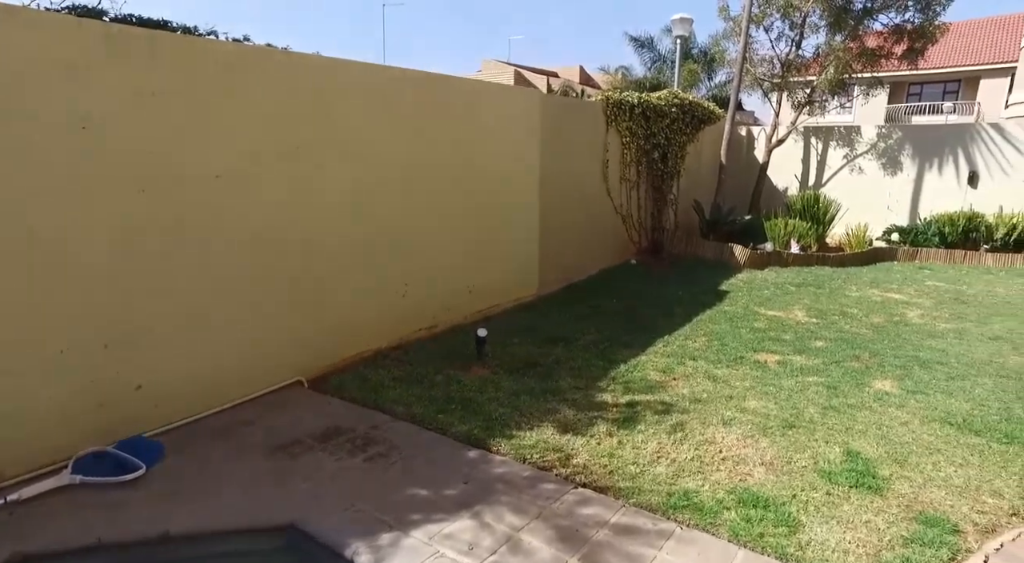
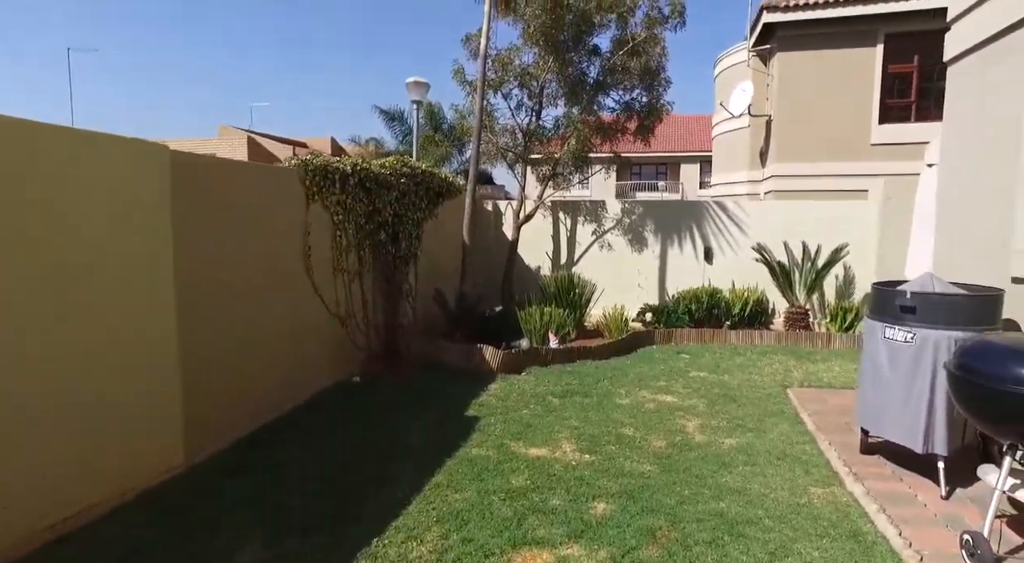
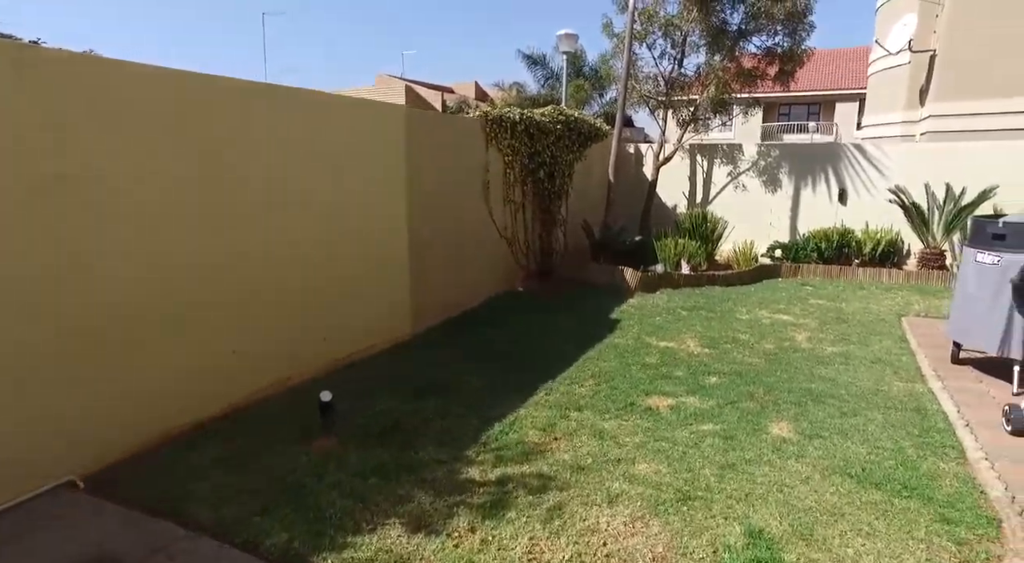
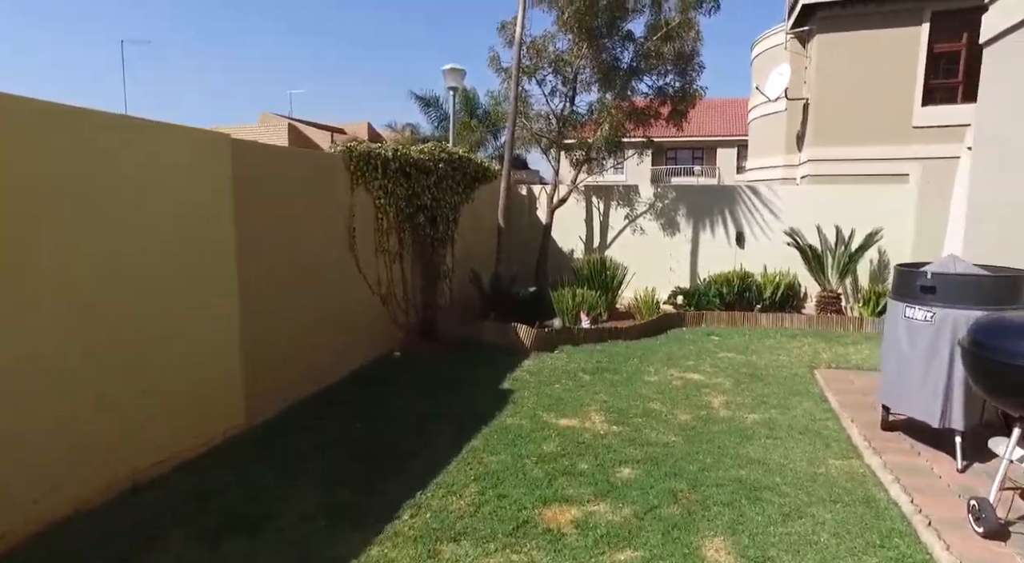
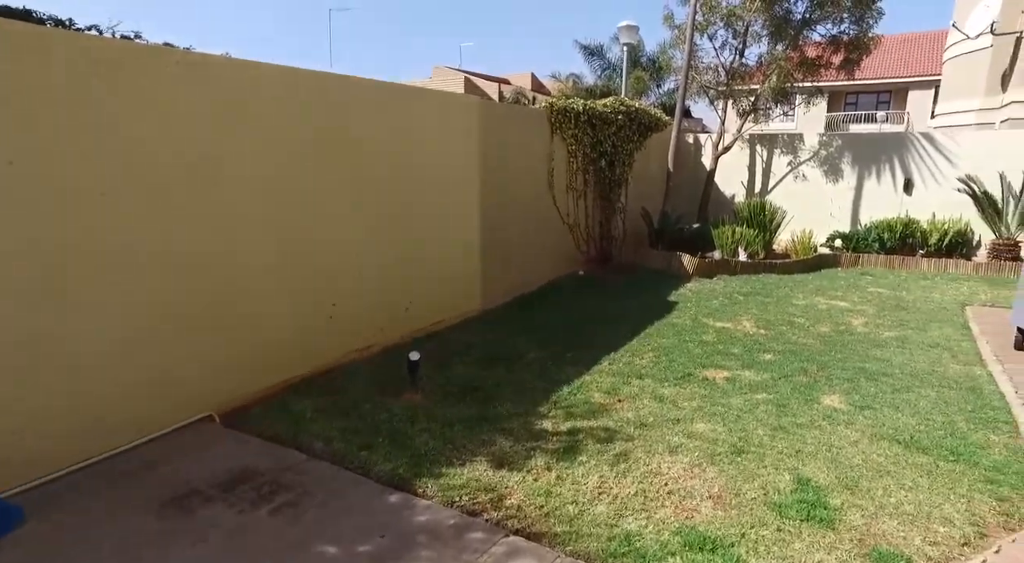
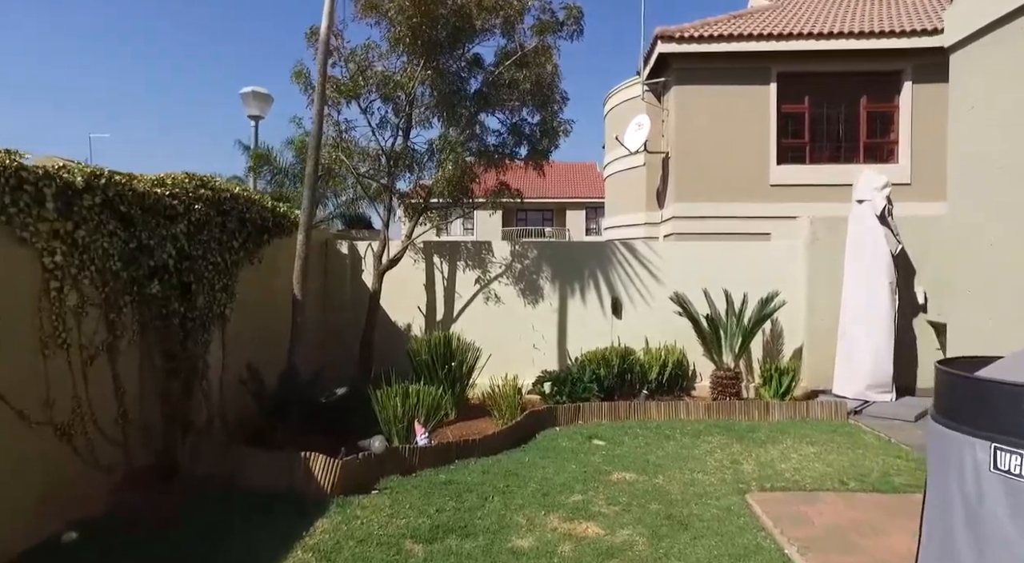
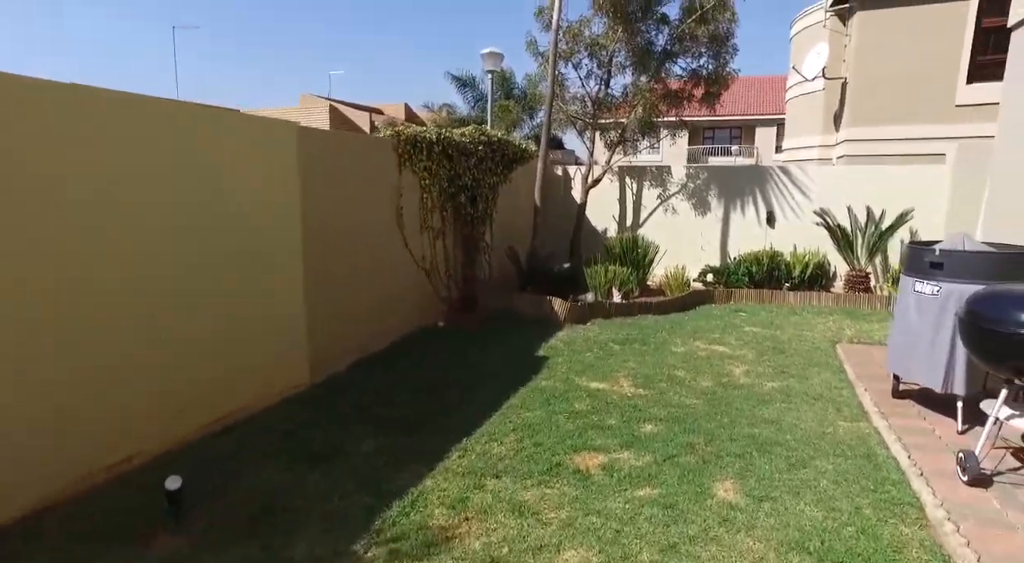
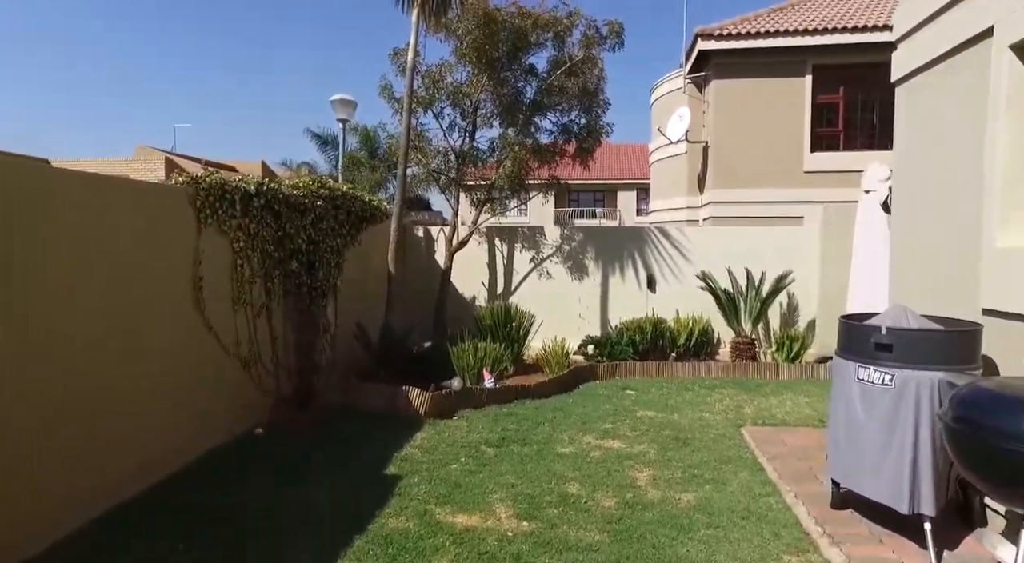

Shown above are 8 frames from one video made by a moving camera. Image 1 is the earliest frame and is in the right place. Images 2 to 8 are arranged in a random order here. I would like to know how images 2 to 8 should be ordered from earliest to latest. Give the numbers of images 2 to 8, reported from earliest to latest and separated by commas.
5, 3, 7, 4, 2, 8, 6
